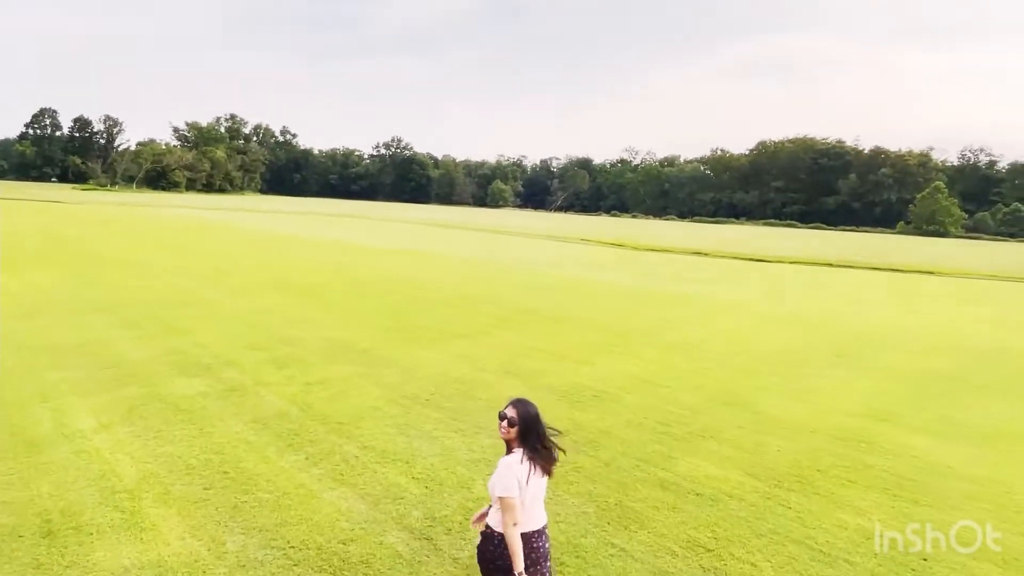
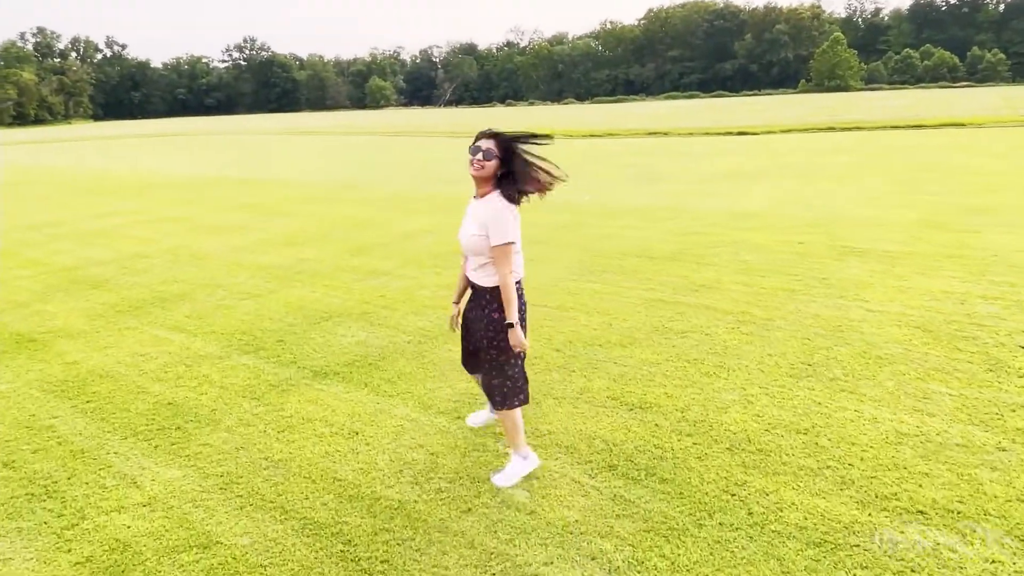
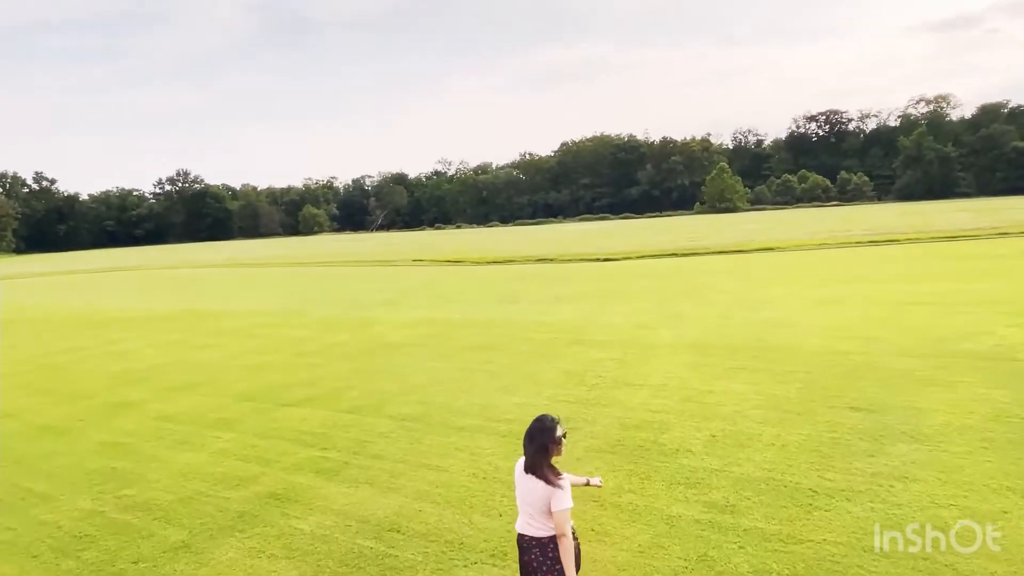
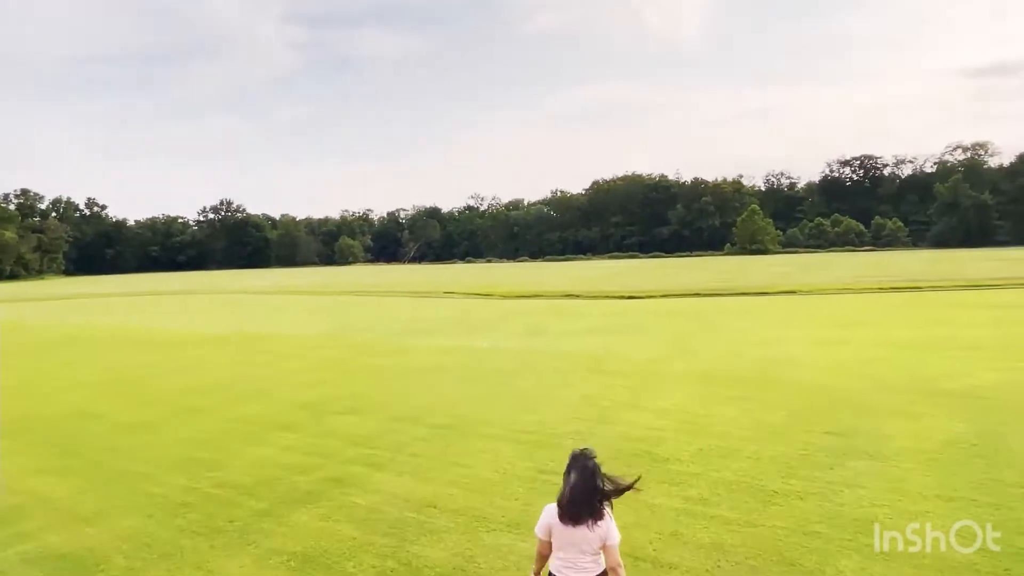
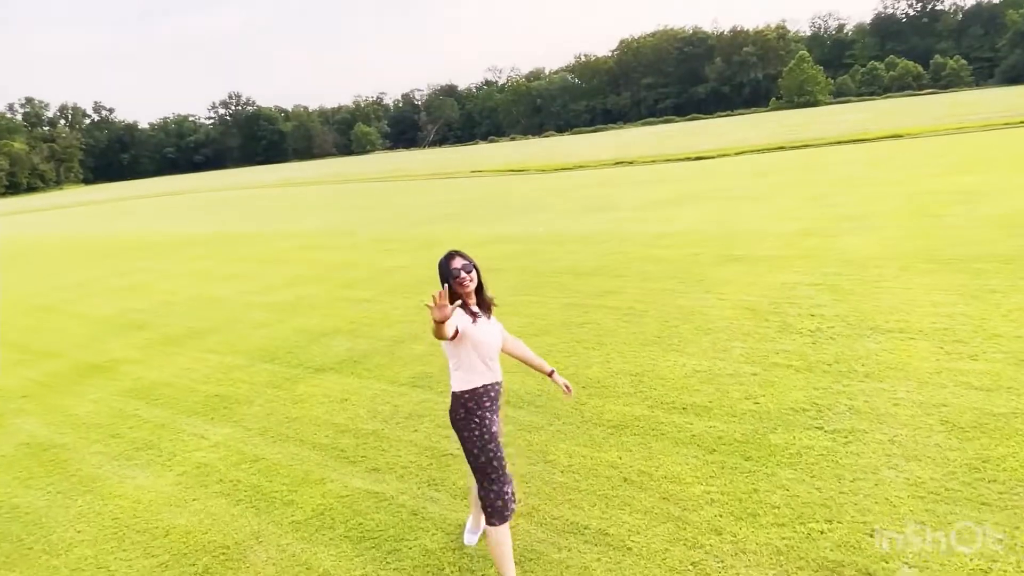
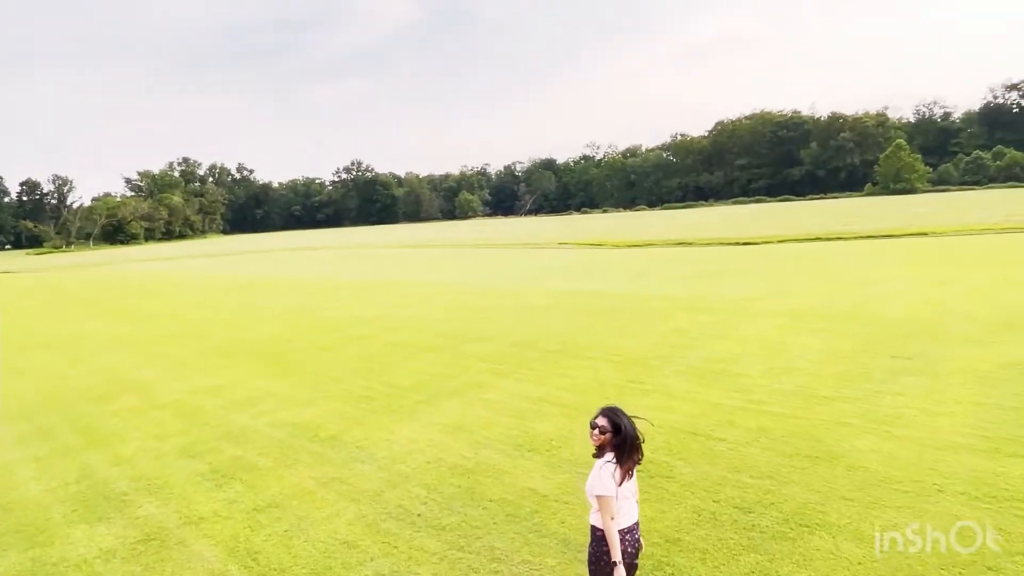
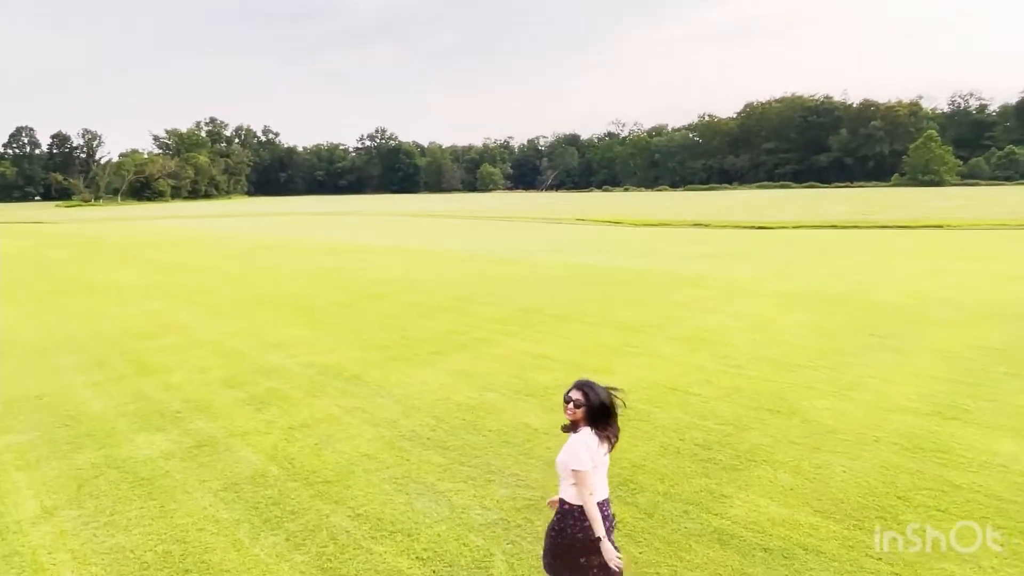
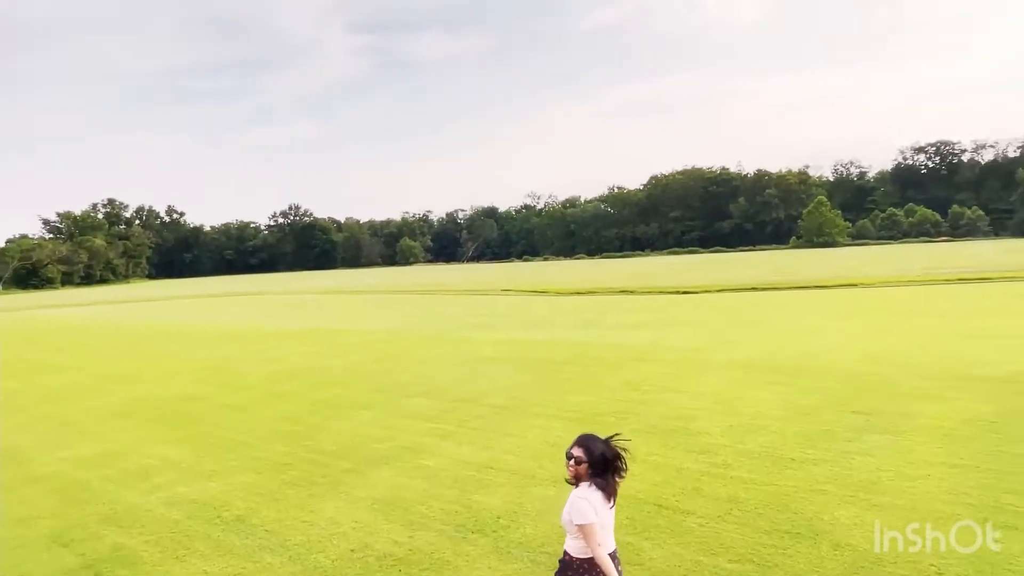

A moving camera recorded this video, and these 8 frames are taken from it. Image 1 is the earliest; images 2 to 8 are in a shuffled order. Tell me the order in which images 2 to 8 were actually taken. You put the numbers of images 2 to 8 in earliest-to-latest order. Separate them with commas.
7, 6, 8, 4, 3, 5, 2
